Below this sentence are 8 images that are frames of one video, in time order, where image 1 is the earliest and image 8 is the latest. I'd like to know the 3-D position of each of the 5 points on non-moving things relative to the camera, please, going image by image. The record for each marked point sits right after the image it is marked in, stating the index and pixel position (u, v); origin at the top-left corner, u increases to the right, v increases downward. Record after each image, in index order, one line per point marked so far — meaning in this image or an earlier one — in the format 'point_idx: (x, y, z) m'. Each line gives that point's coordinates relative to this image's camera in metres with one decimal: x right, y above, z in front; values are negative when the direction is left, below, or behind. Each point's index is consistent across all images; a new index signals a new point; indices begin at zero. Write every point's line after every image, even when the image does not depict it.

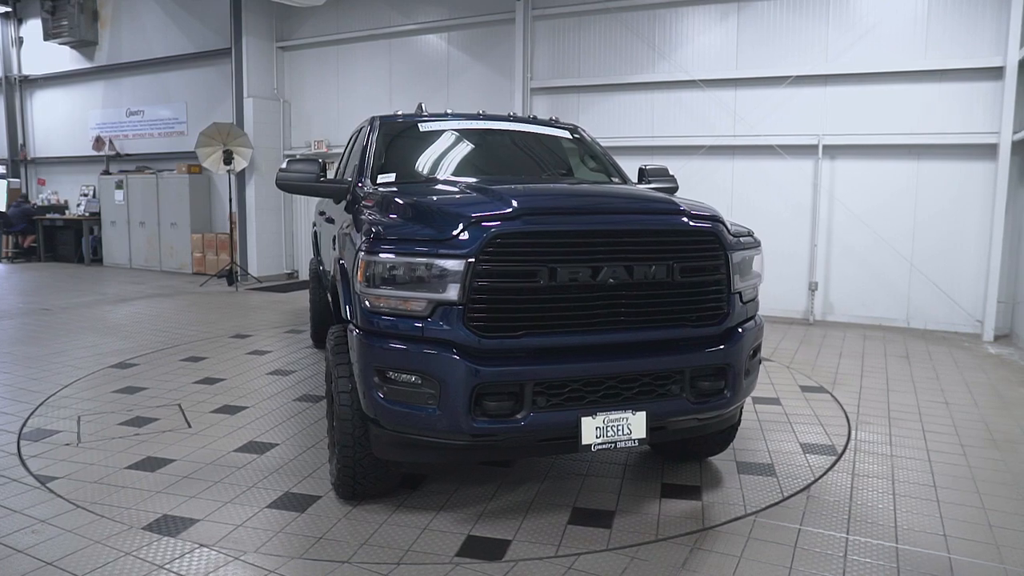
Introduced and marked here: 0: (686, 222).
0: (+0.7, +0.3, +3.1) m
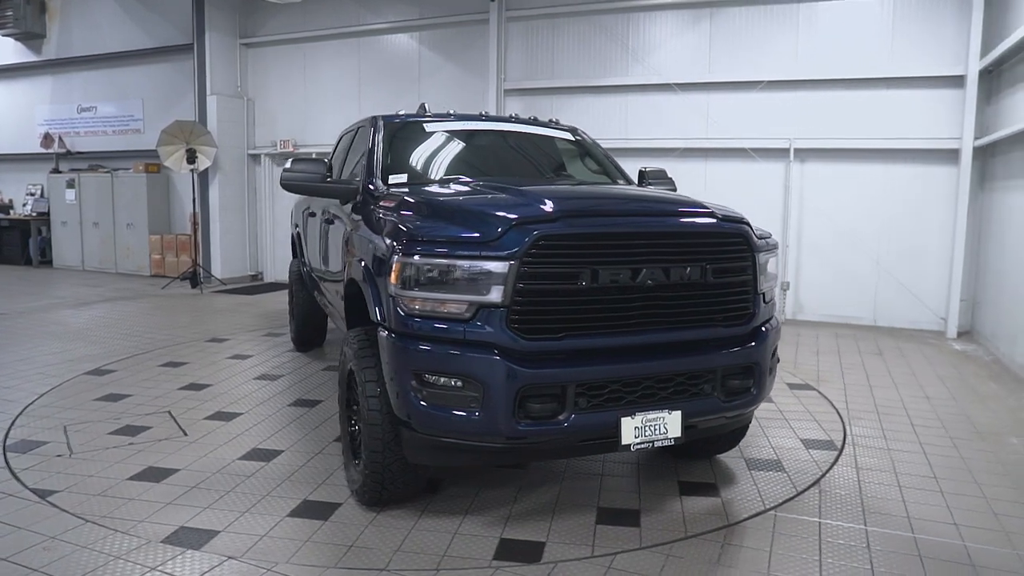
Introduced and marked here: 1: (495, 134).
0: (+0.9, +0.3, +3.1) m
1: (-0.2, +1.0, +4.6) m
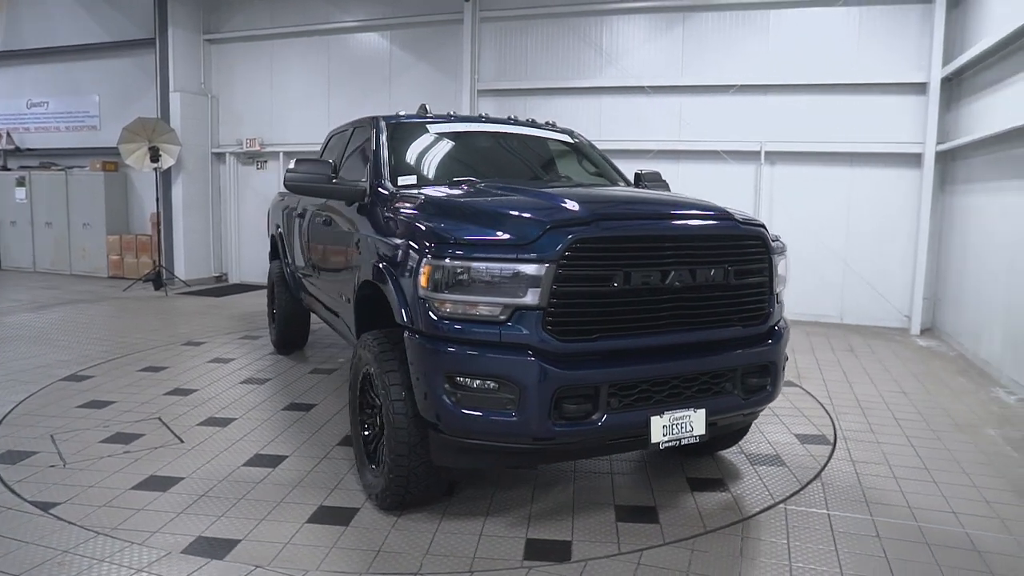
0: (+1.0, +0.3, +3.2) m
1: (-0.2, +1.0, +4.6) m
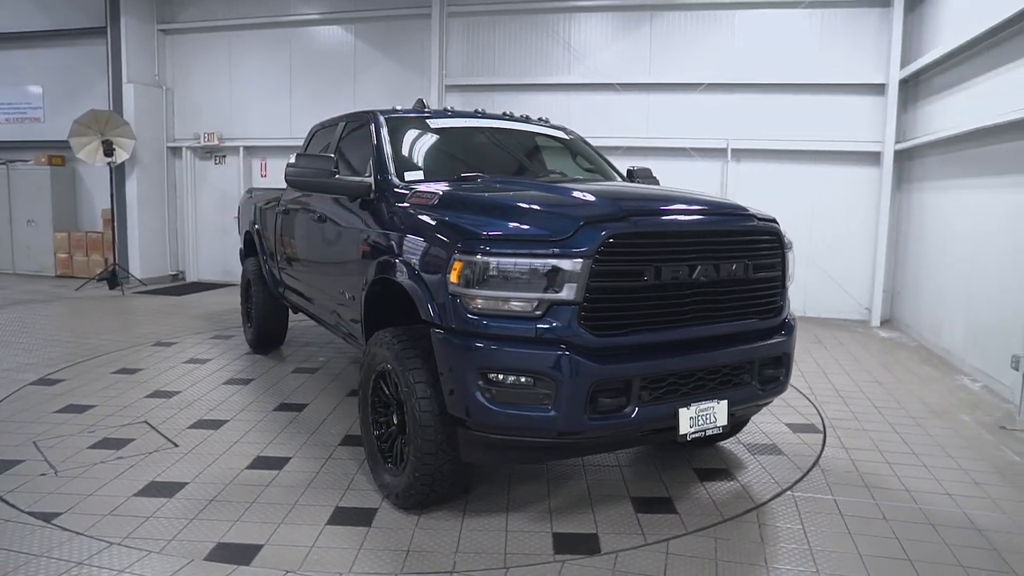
0: (+1.1, +0.3, +3.3) m
1: (-0.3, +1.0, +4.6) m
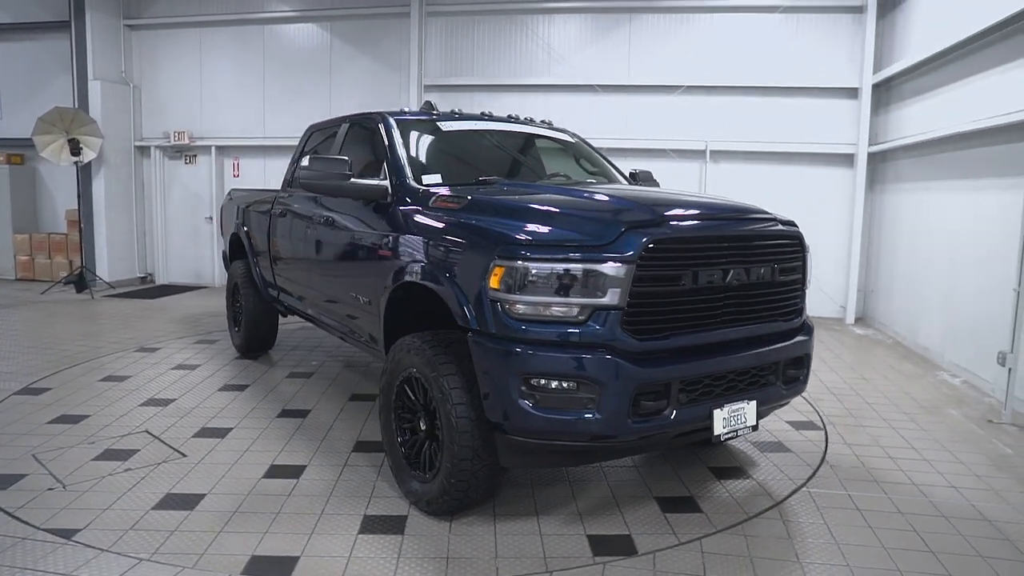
0: (+1.2, +0.3, +3.4) m
1: (-0.2, +1.0, +4.6) m
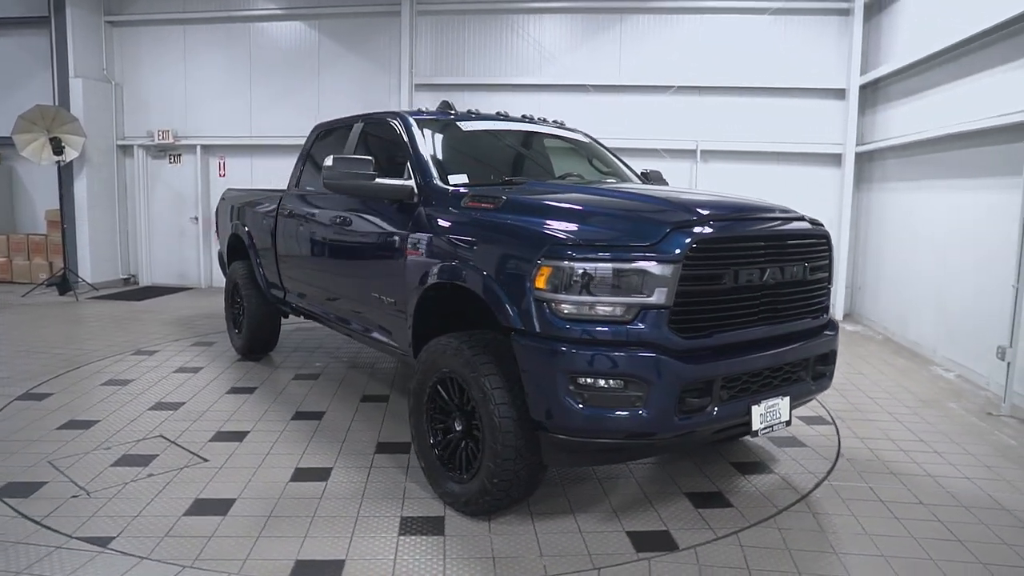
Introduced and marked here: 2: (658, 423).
0: (+1.4, +0.3, +3.5) m
1: (-0.1, +1.0, +4.6) m
2: (+0.6, -0.5, +3.0) m
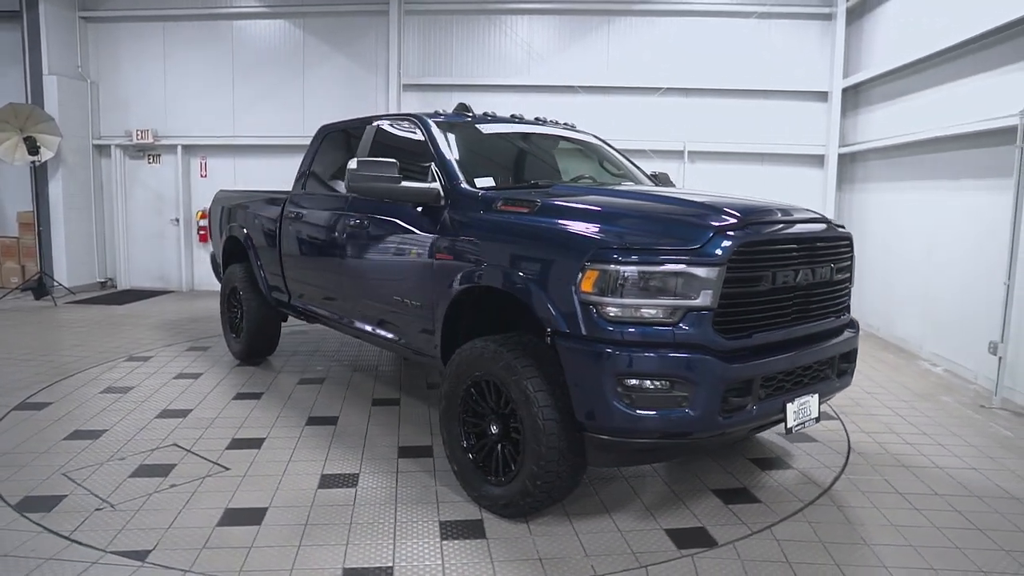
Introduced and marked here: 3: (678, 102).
0: (+1.5, +0.3, +3.5) m
1: (0.0, +1.0, +4.6) m
2: (+0.8, -0.5, +3.0) m
3: (+1.9, +2.2, +8.9) m
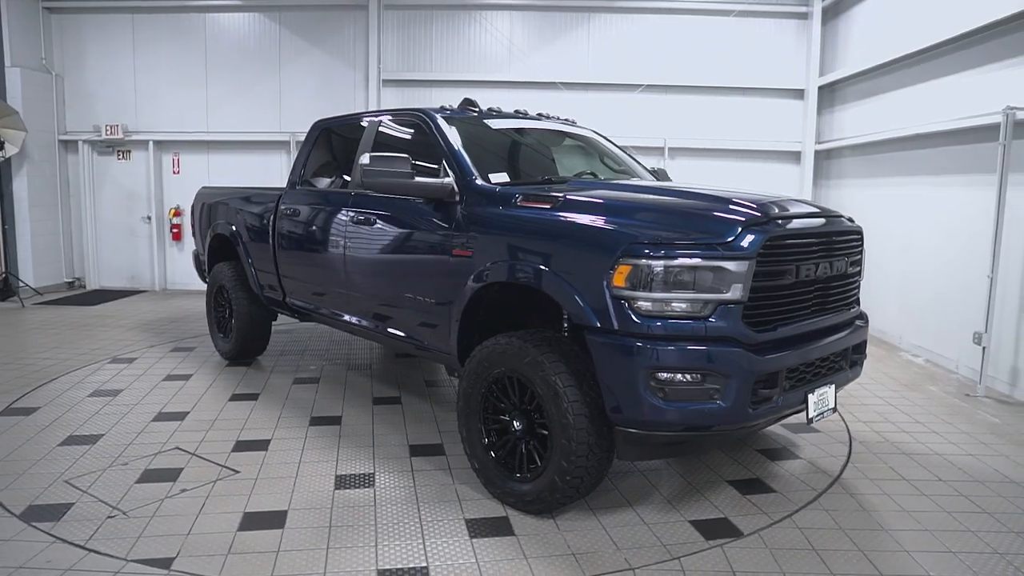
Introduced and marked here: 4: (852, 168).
0: (+1.6, +0.3, +3.6) m
1: (0.0, +1.0, +4.6) m
2: (+0.9, -0.5, +3.1) m
3: (+1.7, +2.3, +9.0) m
4: (+3.7, +1.3, +8.1) m
